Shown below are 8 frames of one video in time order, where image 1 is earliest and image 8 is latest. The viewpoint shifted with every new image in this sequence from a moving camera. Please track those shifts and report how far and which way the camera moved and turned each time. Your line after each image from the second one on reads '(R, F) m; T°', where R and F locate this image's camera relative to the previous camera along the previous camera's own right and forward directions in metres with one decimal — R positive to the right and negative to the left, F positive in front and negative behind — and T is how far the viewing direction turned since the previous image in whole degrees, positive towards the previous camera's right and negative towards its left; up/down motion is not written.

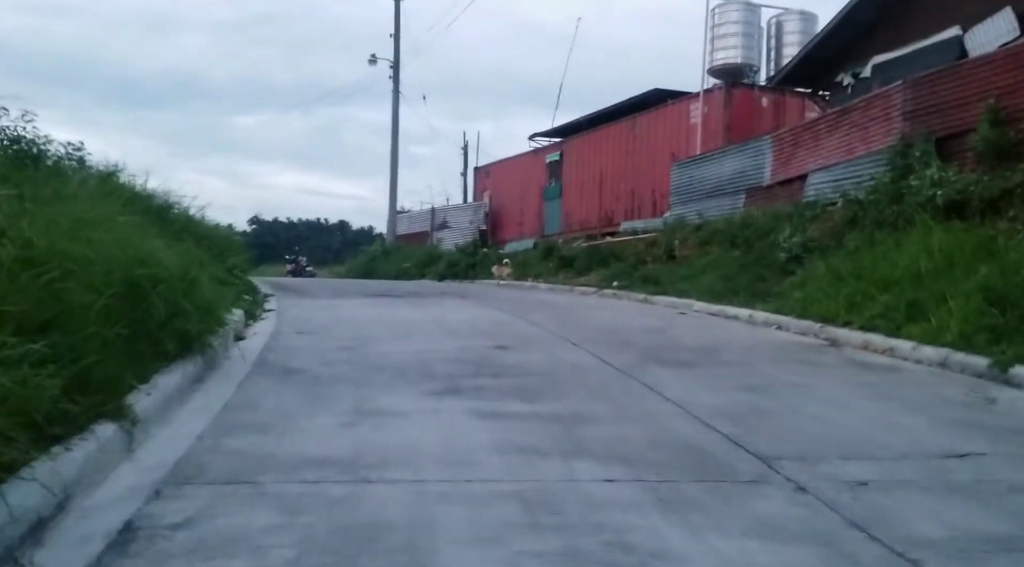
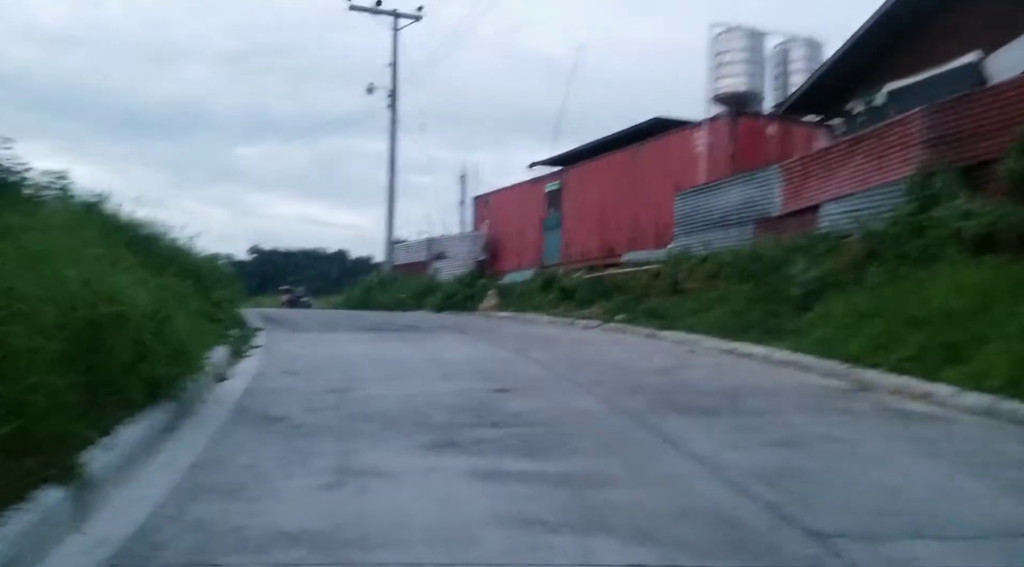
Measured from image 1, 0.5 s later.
(-0.1, +0.8) m; 0°
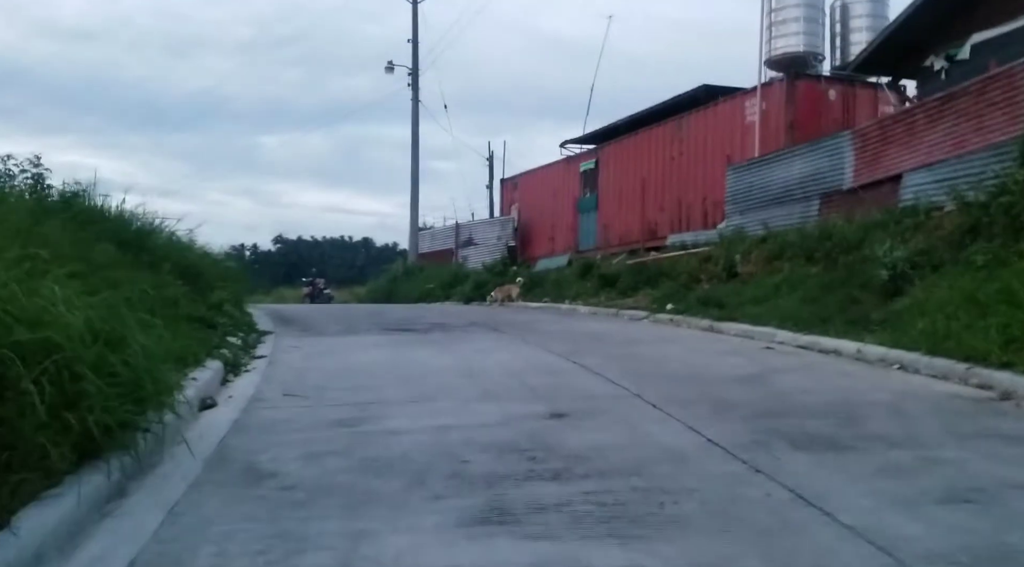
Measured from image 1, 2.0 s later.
(-0.2, +1.9) m; -2°
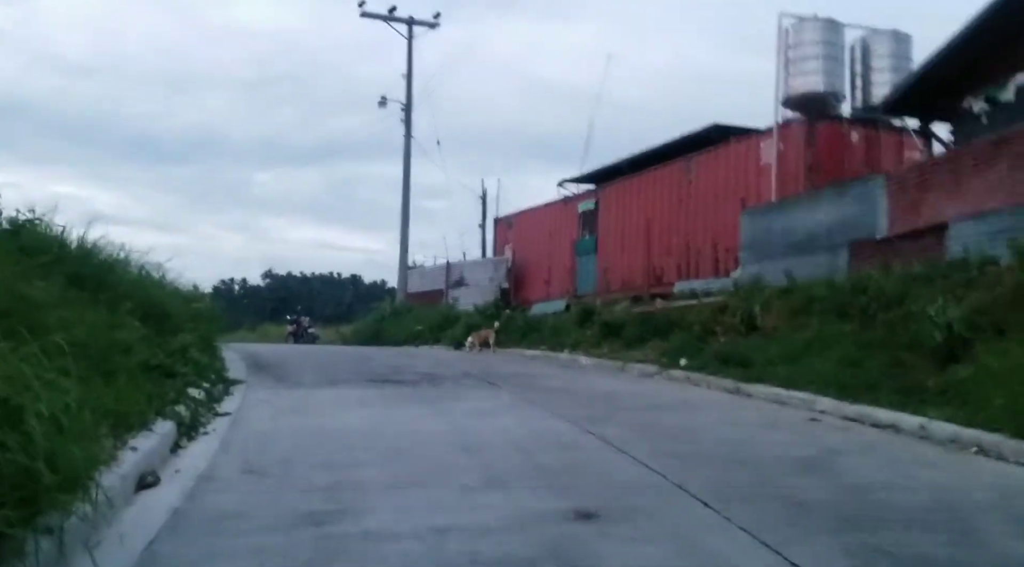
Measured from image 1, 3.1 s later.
(-0.2, +1.5) m; +1°
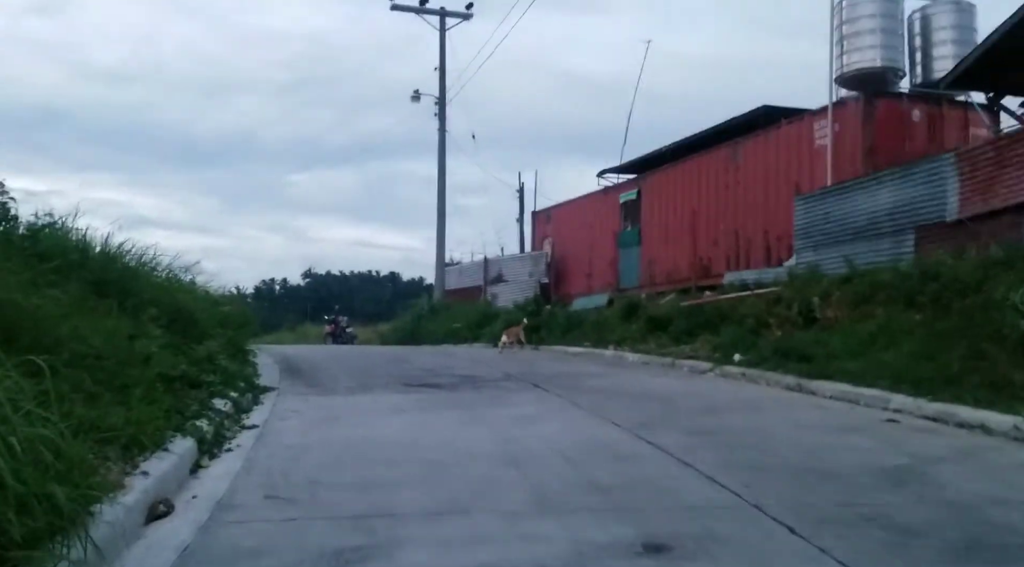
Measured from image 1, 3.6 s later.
(-0.1, +0.8) m; -2°
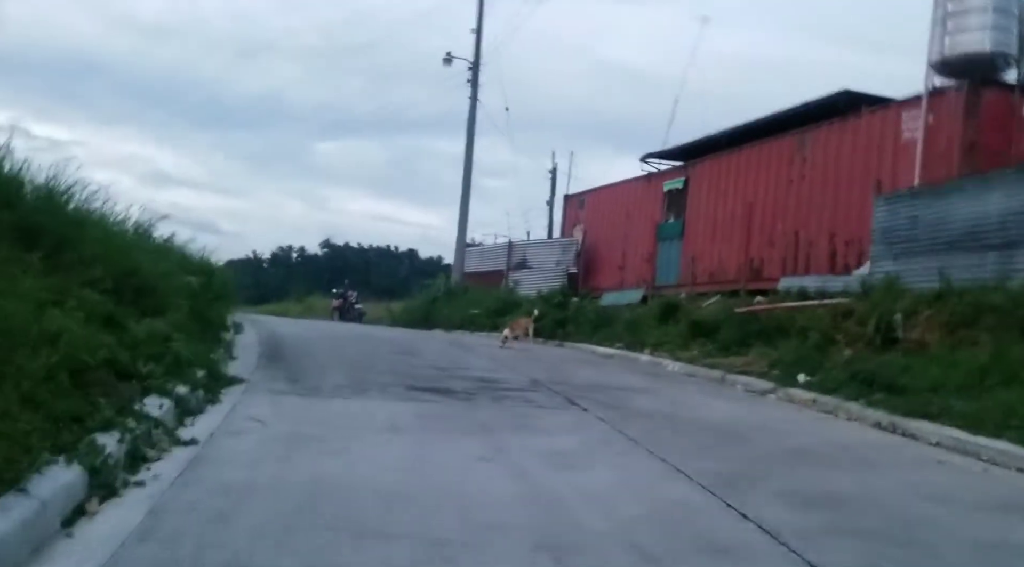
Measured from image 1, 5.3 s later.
(-0.2, +2.4) m; -1°
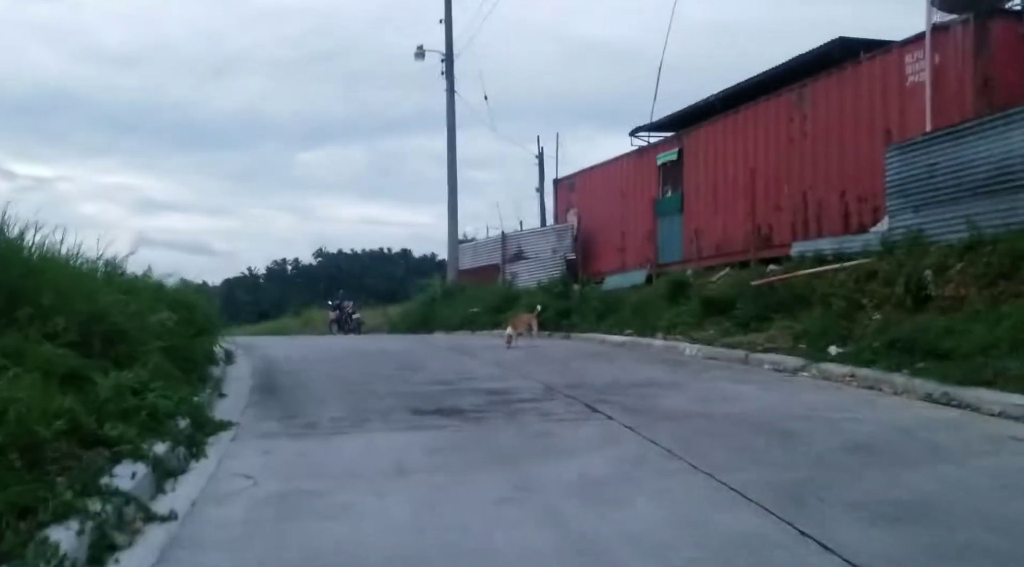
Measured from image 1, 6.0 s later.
(0.0, +0.9) m; 0°
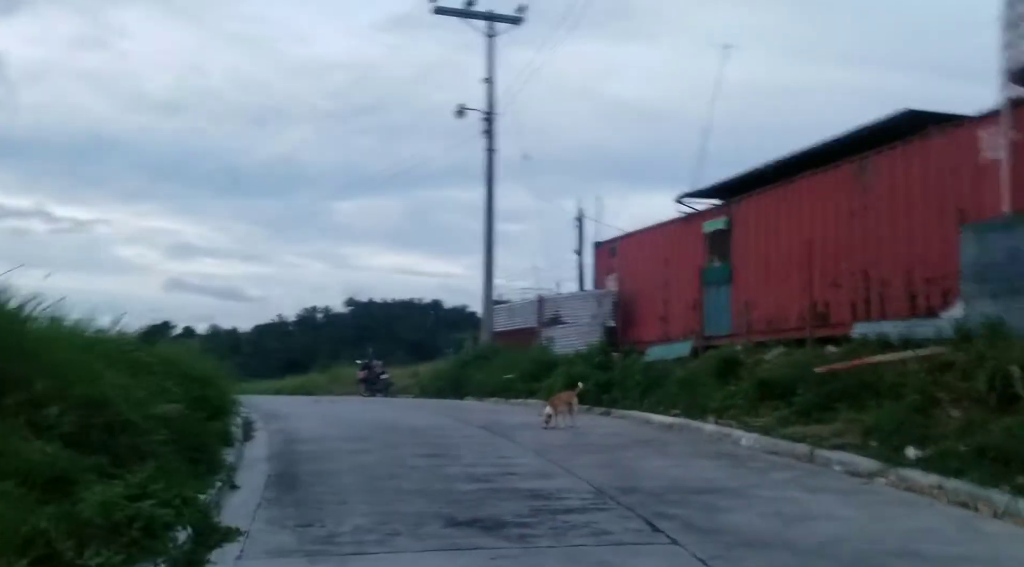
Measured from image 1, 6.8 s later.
(-0.2, +1.0) m; -2°
